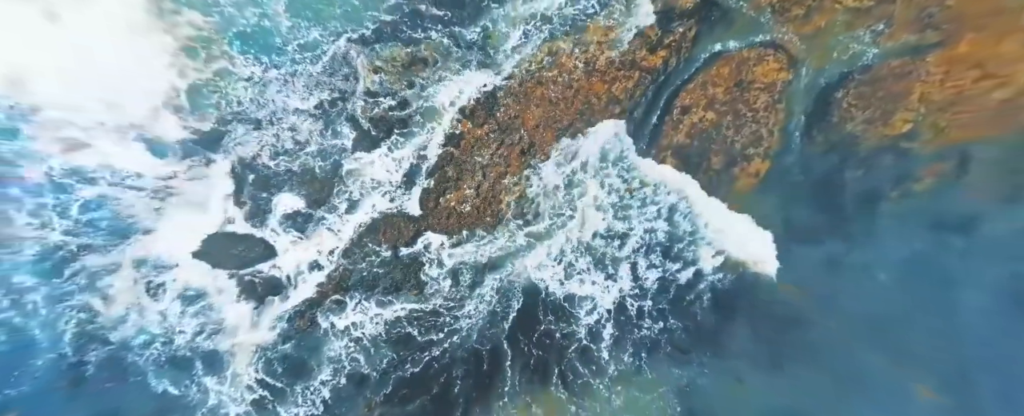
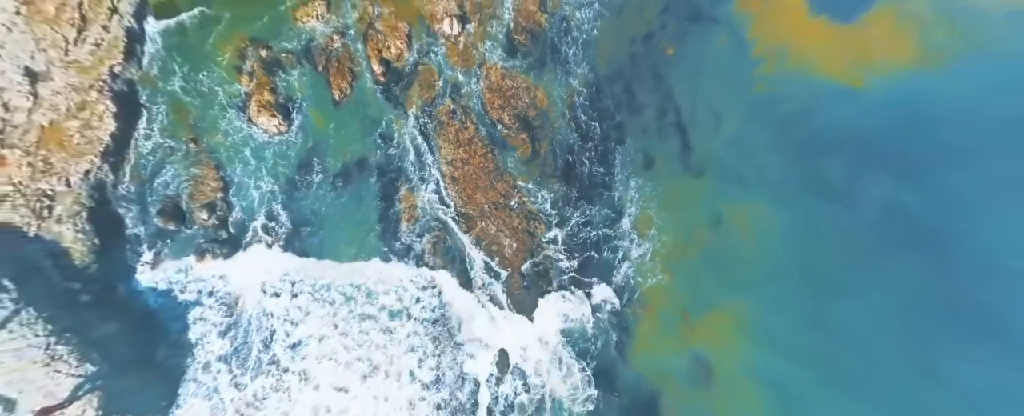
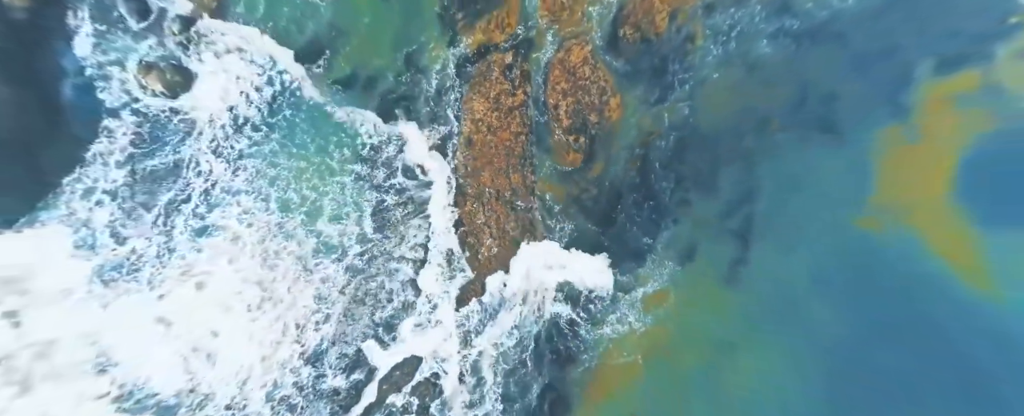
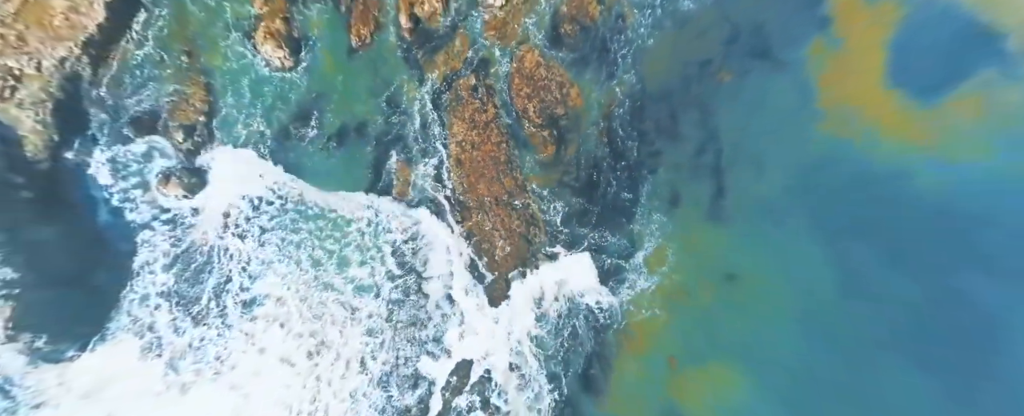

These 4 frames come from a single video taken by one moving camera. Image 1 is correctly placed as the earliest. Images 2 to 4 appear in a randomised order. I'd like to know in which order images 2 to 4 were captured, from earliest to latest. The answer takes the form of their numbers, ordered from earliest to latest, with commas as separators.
3, 4, 2
